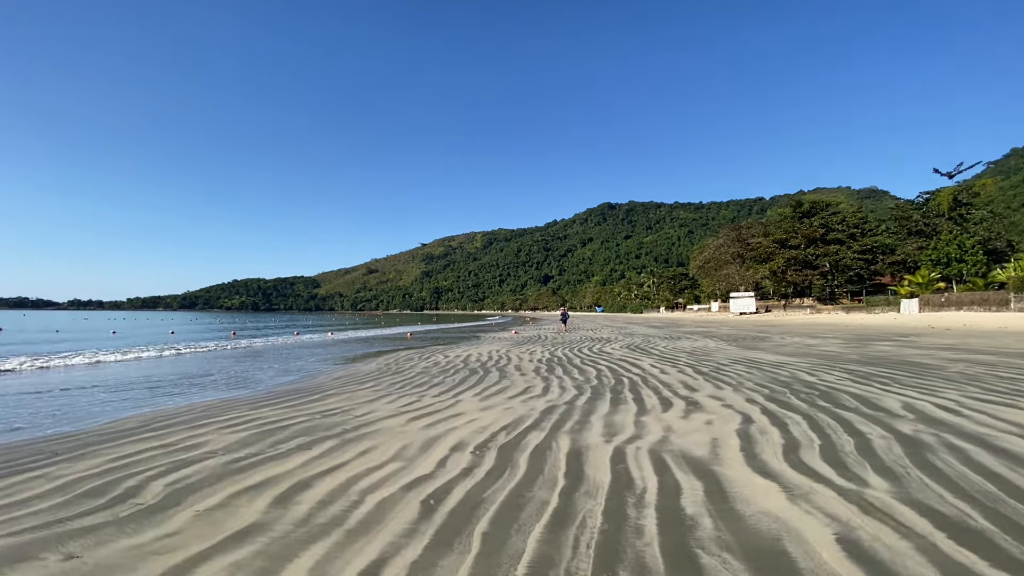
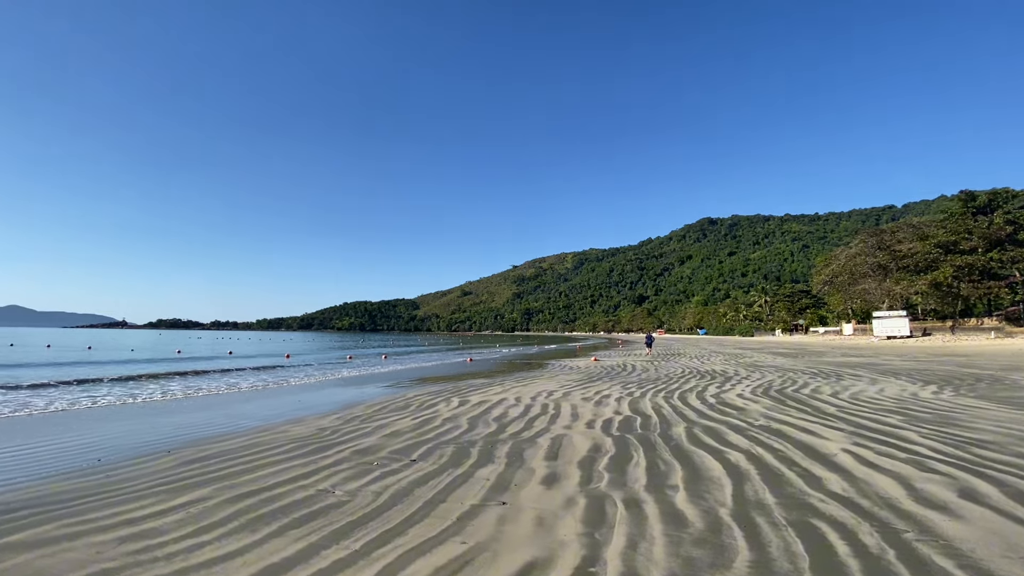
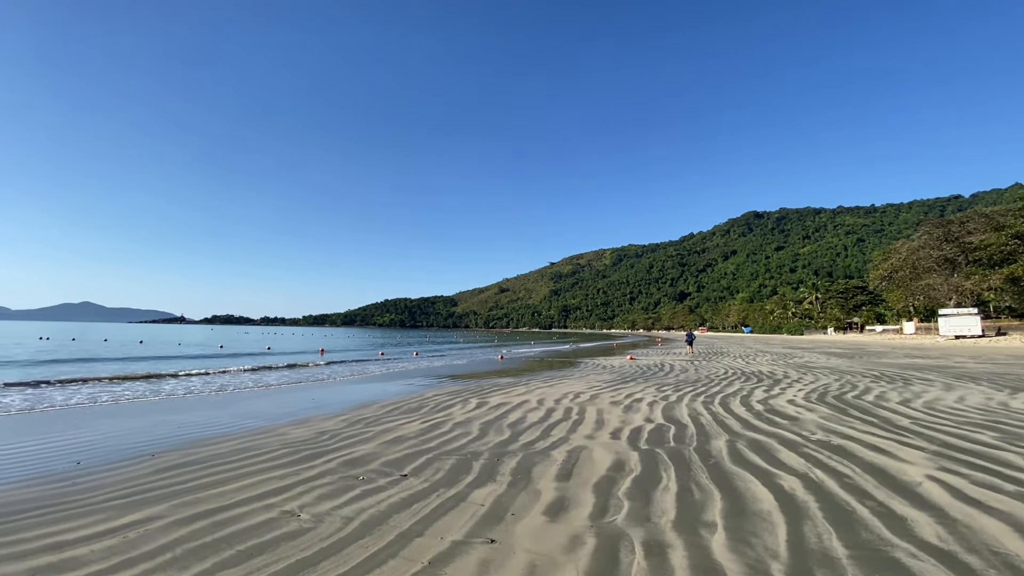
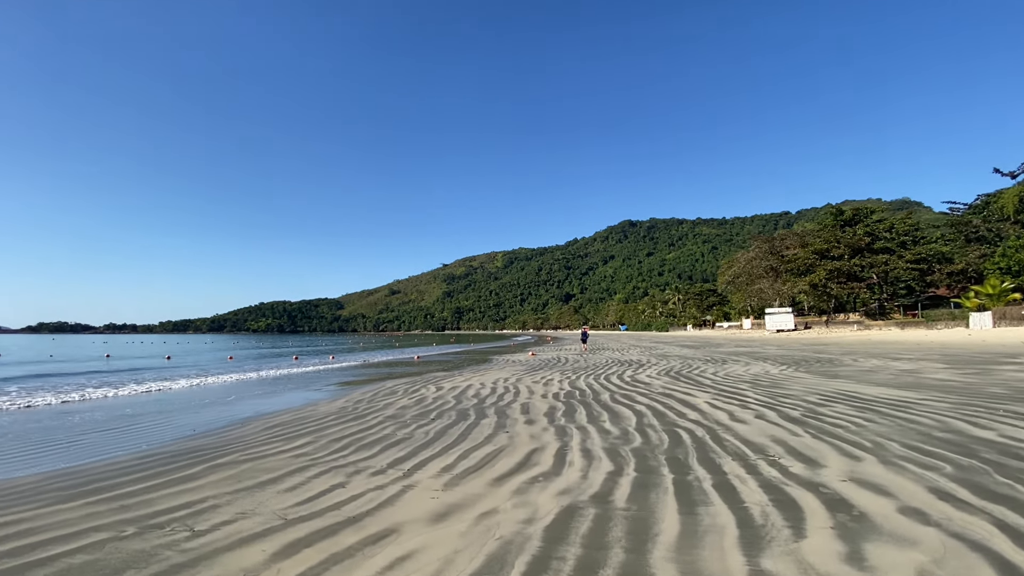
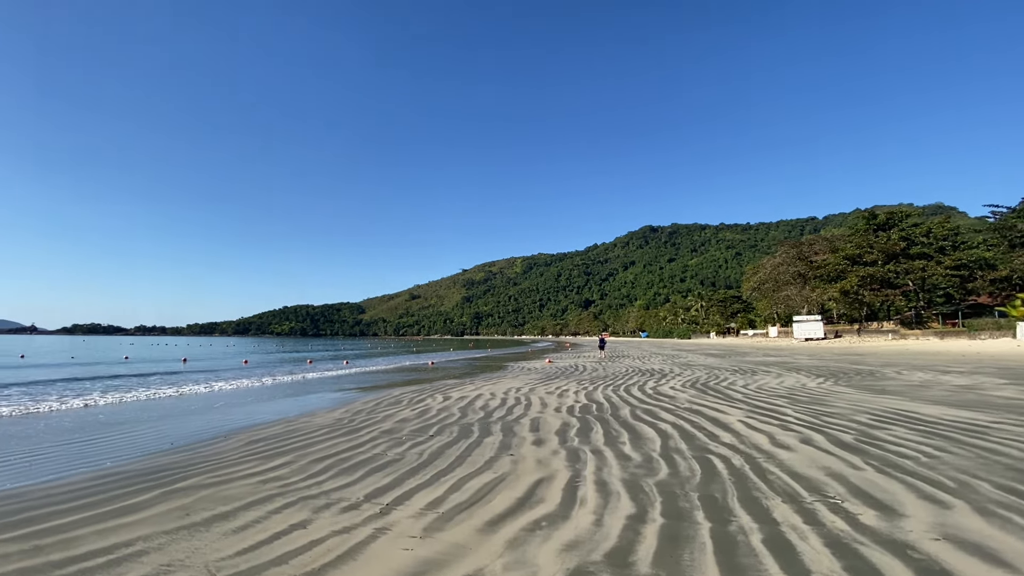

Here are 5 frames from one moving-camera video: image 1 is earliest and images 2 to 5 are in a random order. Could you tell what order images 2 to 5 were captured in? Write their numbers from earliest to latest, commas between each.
4, 5, 2, 3
